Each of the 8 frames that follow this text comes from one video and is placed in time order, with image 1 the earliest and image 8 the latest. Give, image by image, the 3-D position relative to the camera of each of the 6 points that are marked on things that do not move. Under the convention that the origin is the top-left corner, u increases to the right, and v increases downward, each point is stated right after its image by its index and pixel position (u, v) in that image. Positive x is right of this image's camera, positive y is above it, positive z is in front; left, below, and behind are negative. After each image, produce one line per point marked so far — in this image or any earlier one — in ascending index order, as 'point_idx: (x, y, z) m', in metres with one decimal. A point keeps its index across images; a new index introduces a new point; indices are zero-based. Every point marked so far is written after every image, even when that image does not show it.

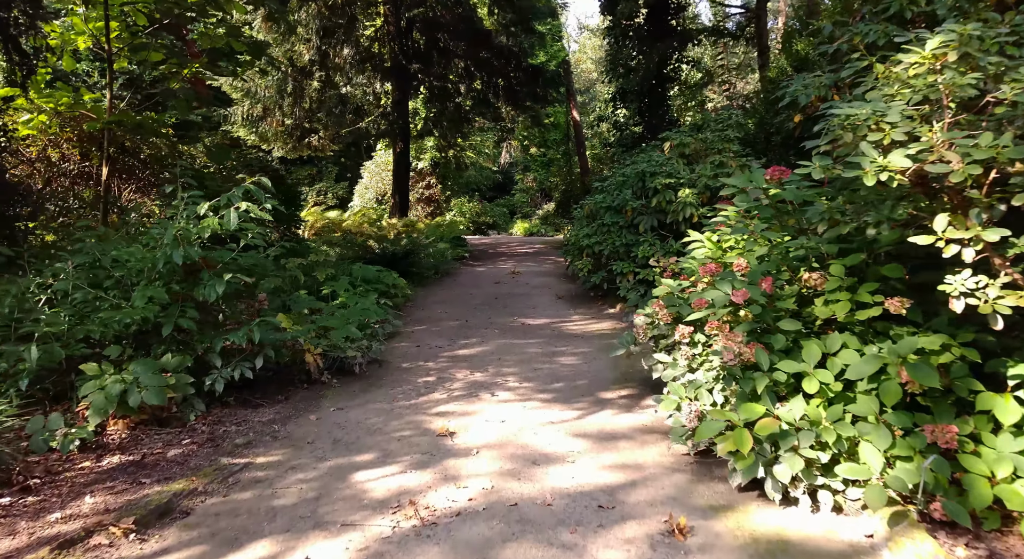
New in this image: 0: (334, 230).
0: (-4.3, +1.2, +16.3) m
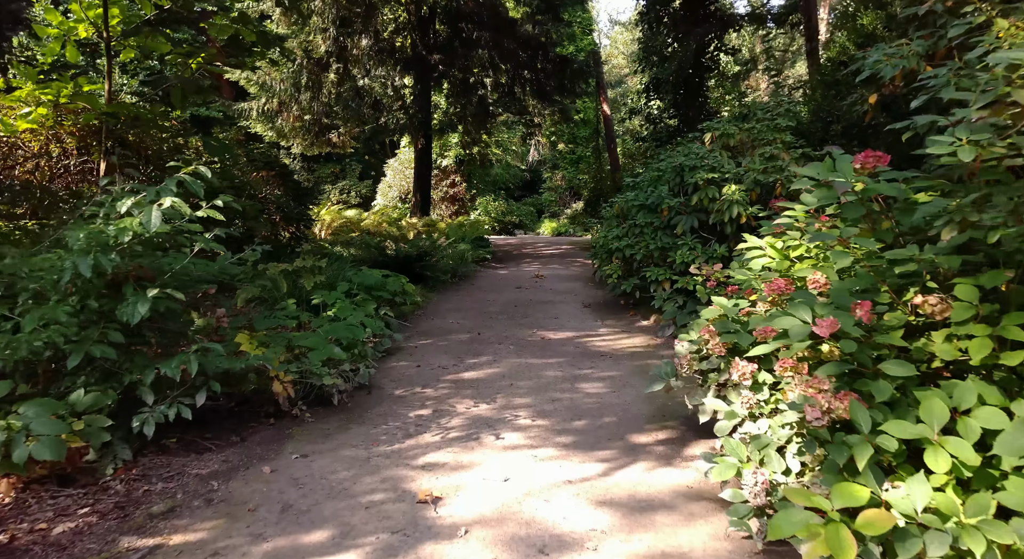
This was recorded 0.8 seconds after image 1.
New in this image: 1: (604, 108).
0: (-3.7, +1.1, +15.6) m
1: (+2.4, +4.5, +17.5) m
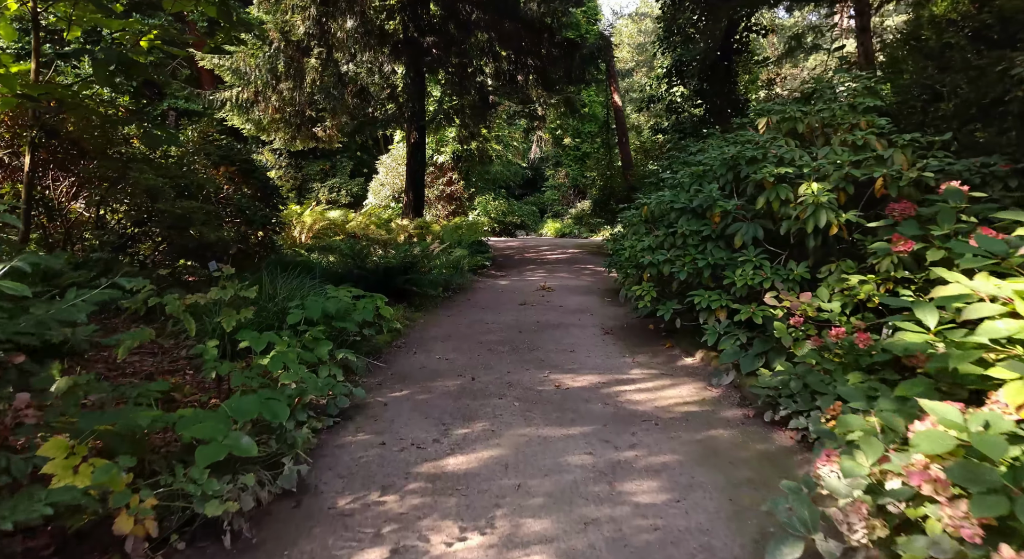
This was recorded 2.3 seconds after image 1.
0: (-3.6, +1.0, +14.0) m
1: (+2.4, +4.3, +15.9) m
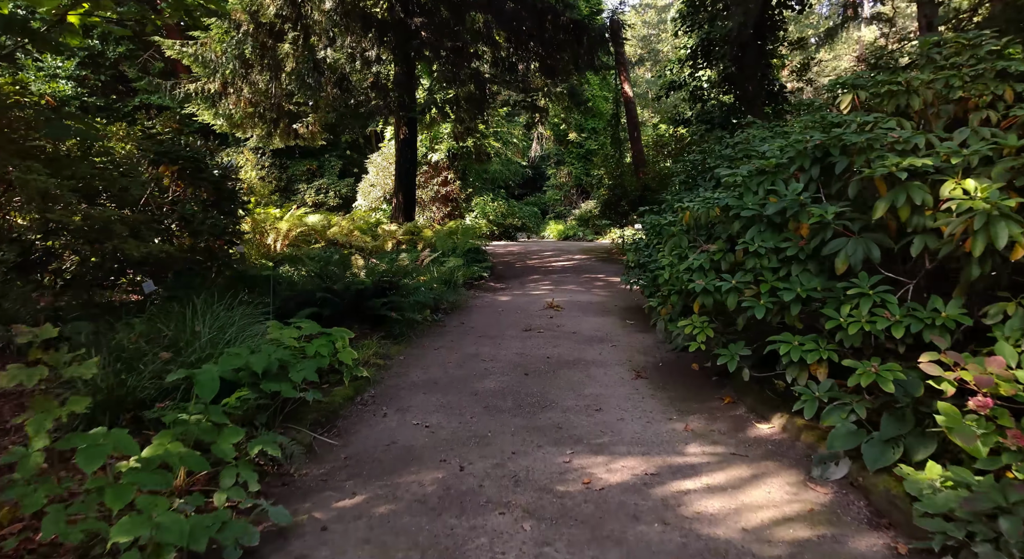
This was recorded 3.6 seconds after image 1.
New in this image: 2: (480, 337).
0: (-3.6, +0.7, +12.6) m
1: (+2.4, +4.1, +14.4) m
2: (-0.3, -0.6, +6.5) m
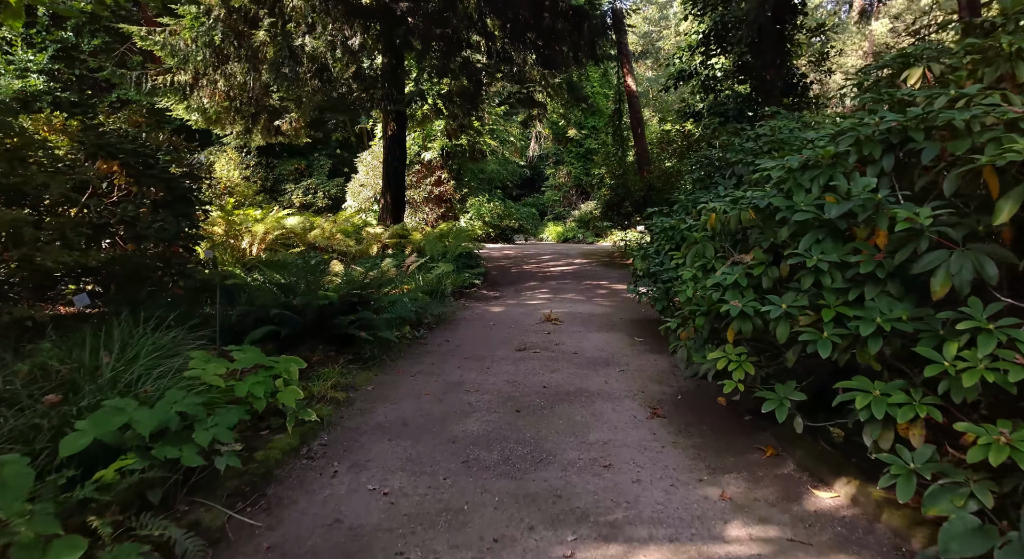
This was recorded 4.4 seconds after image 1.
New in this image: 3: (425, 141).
0: (-3.7, +0.6, +11.7) m
1: (+2.3, +4.0, +13.5) m
2: (-0.4, -0.7, +5.6) m
3: (-2.3, +3.6, +17.6) m
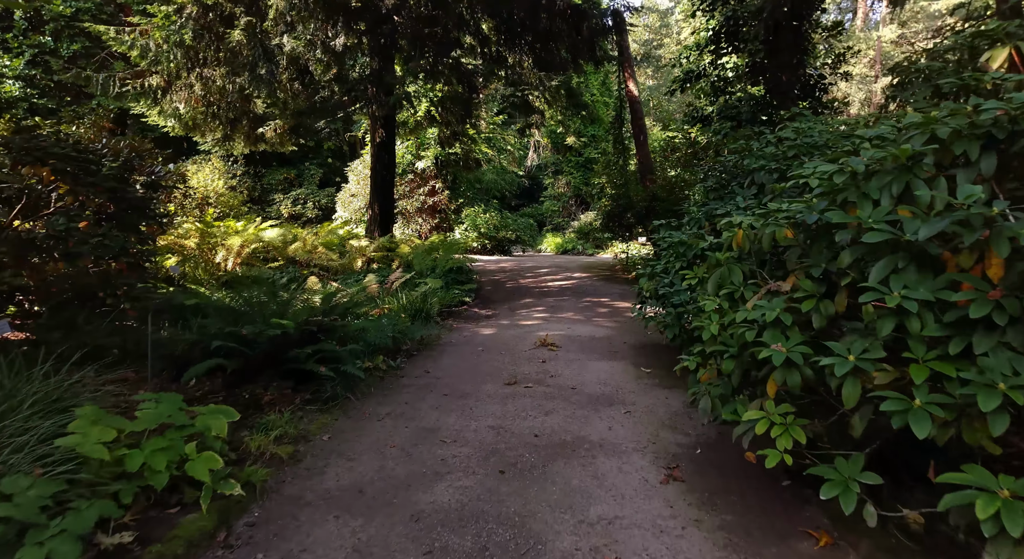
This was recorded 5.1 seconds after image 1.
0: (-3.8, +0.3, +10.9) m
1: (+2.2, +3.7, +12.8) m
2: (-0.5, -0.8, +4.9) m
3: (-2.4, +3.3, +16.9) m
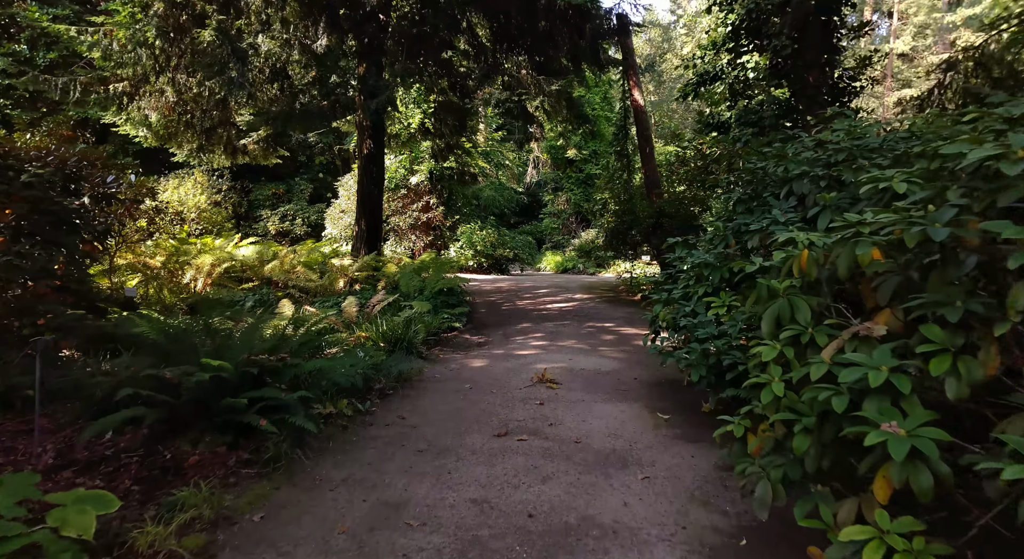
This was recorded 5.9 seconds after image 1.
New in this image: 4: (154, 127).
0: (-3.9, 0.0, +10.0) m
1: (+2.2, +3.3, +12.0) m
2: (-0.5, -1.0, +3.9) m
3: (-2.4, +2.8, +16.1) m
4: (-5.9, +2.5, +11.2) m
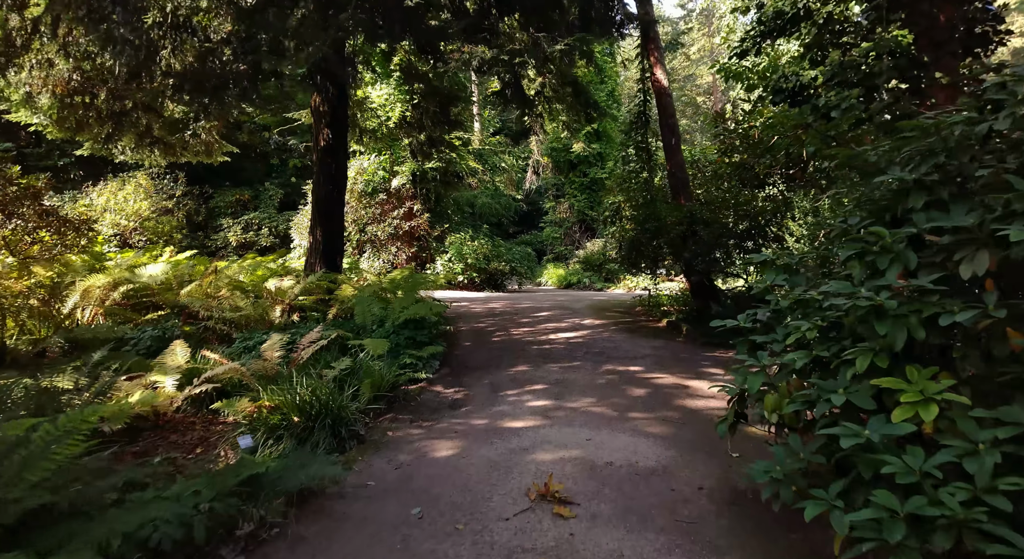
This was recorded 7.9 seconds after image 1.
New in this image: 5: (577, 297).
0: (-4.0, -0.3, +7.6) m
1: (+2.1, +3.0, +9.7) m
2: (-0.6, -1.2, +1.5) m
3: (-2.5, +2.4, +13.8) m
4: (-6.0, +2.2, +8.9) m
5: (+1.3, -0.4, +13.3) m
